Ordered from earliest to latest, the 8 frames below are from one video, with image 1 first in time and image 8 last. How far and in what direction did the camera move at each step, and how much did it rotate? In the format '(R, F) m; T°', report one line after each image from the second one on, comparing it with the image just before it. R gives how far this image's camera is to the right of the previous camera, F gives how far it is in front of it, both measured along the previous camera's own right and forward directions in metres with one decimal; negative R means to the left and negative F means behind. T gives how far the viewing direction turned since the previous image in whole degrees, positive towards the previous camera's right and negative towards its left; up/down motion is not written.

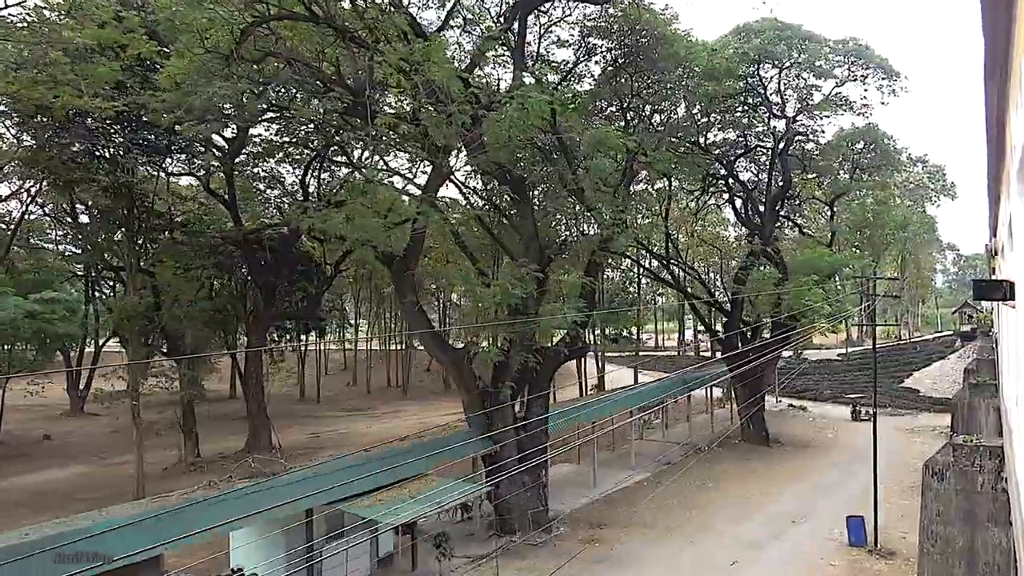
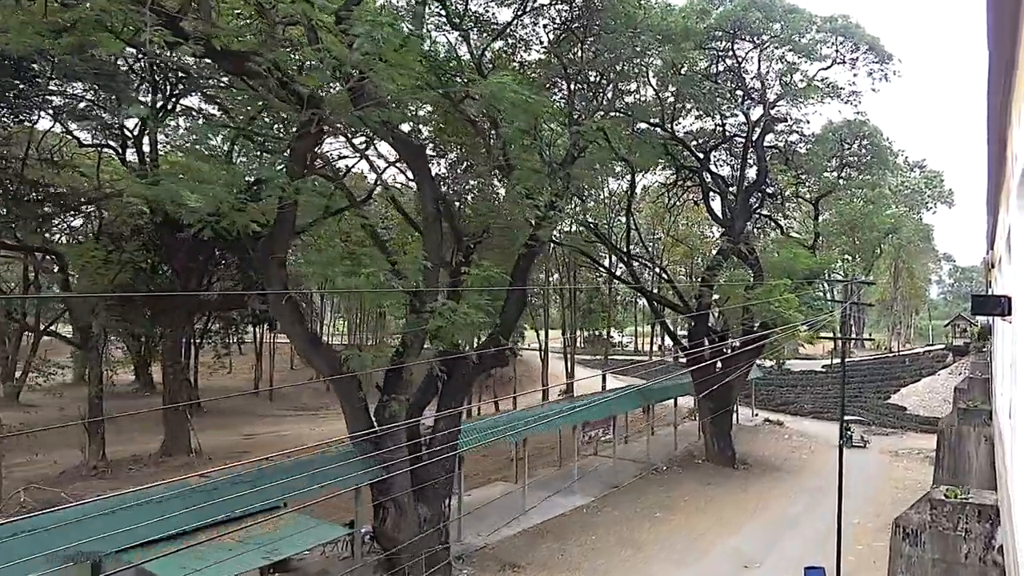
(+1.3, +2.1) m; 0°
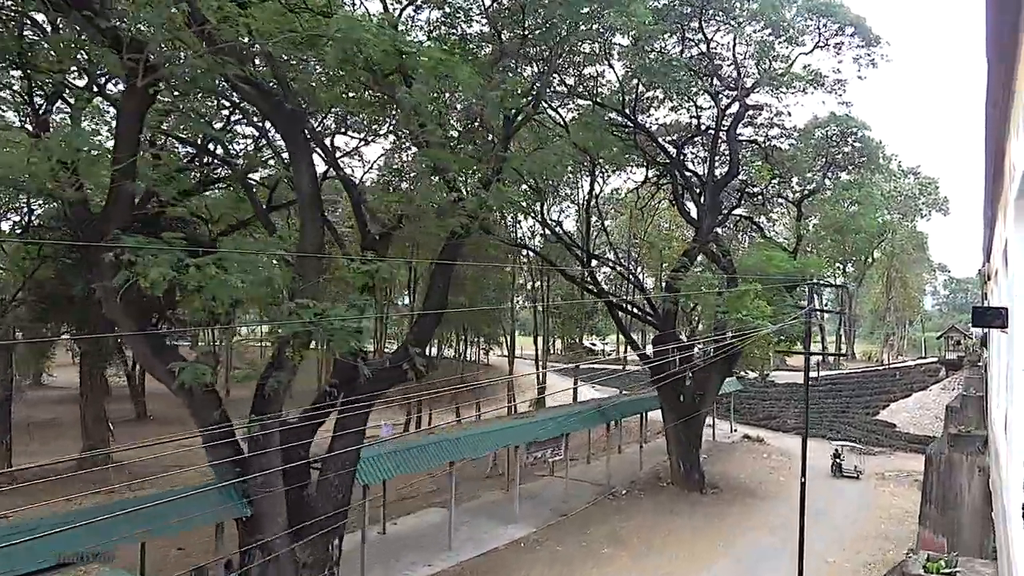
(+1.1, +1.7) m; 0°
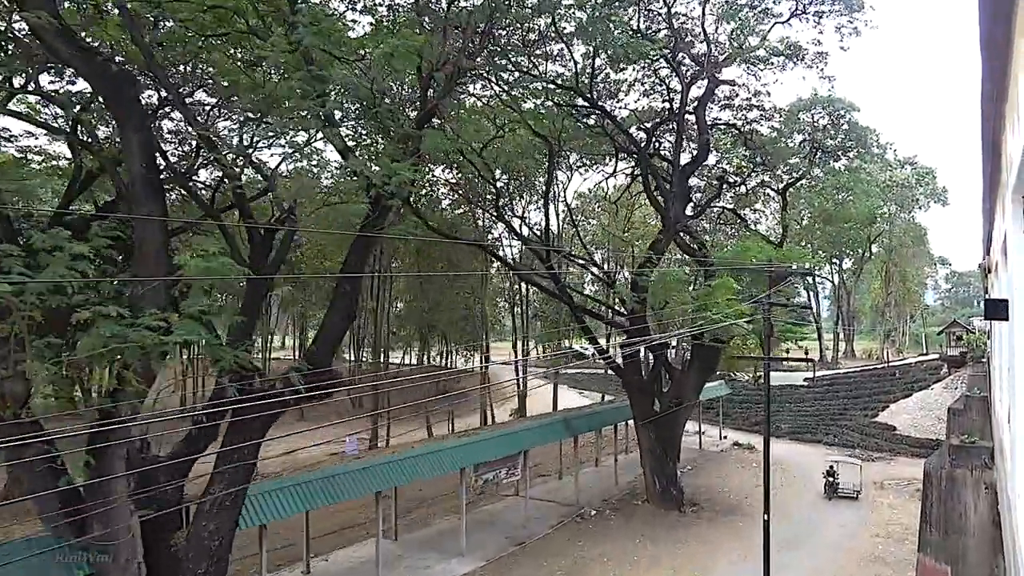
(+1.0, +1.5) m; 0°
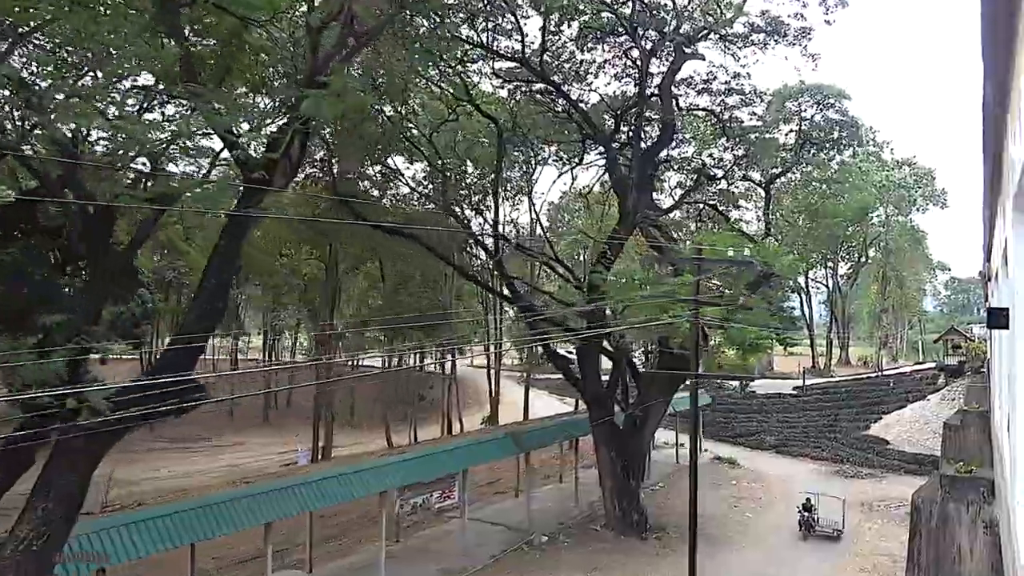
(+1.0, +1.6) m; 0°
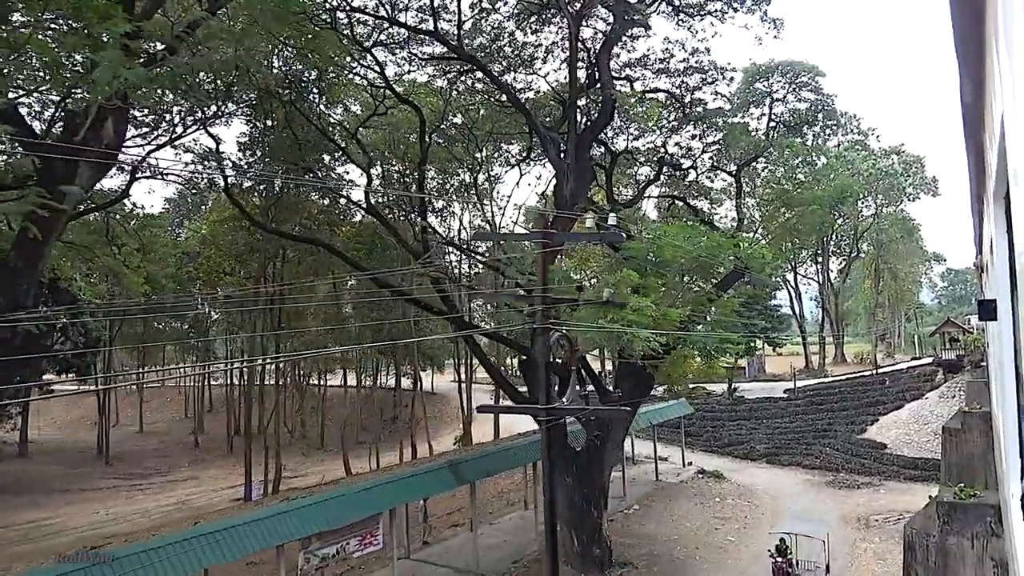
(+1.0, +1.6) m; 0°
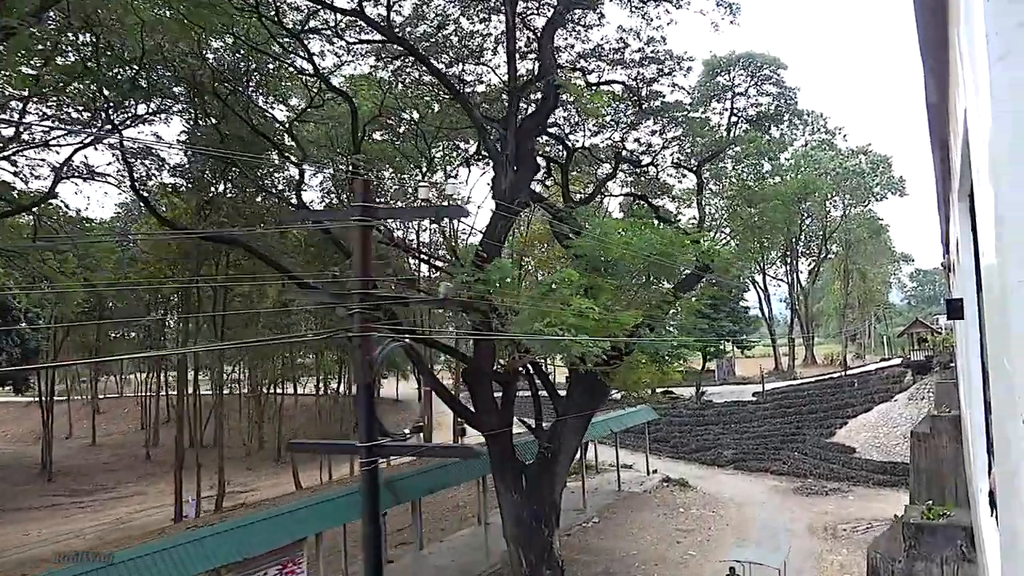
(+0.5, +0.8) m; +2°
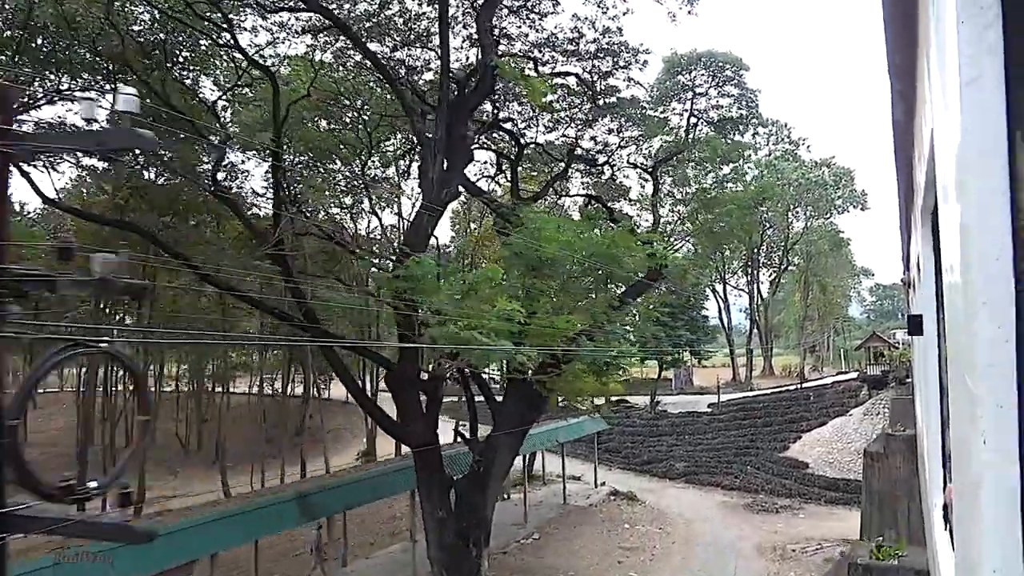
(+0.5, +0.8) m; +2°
